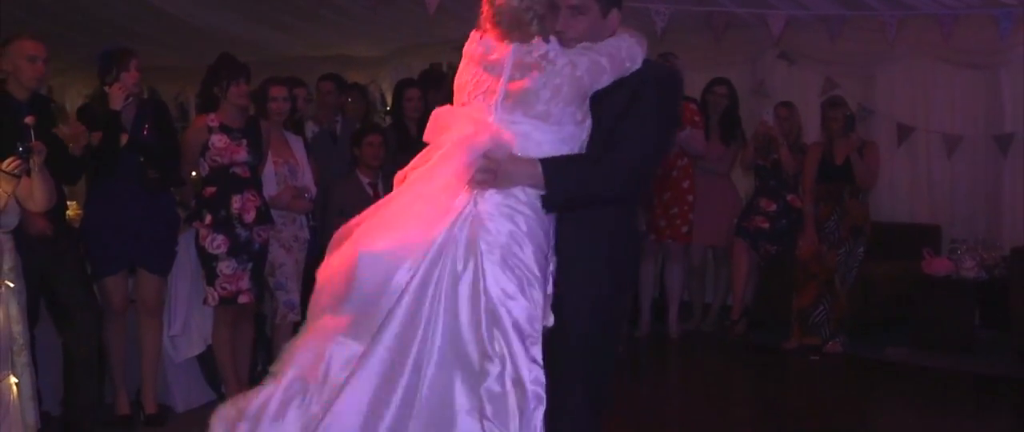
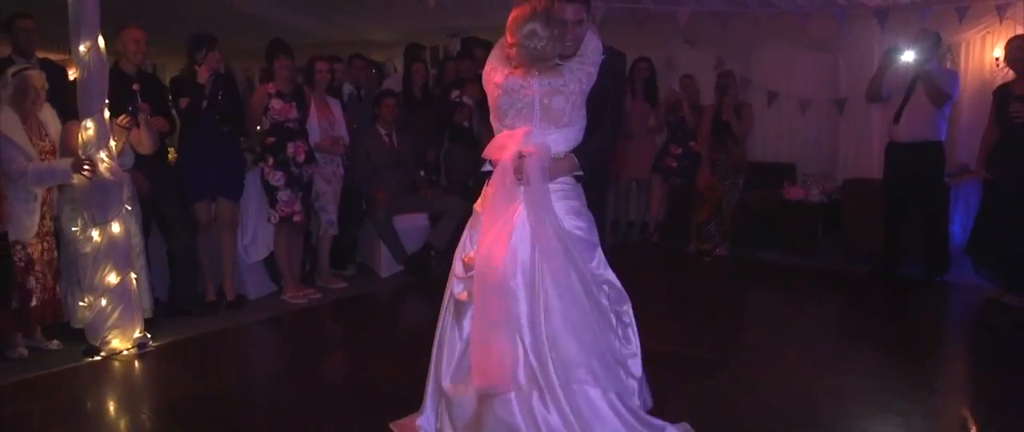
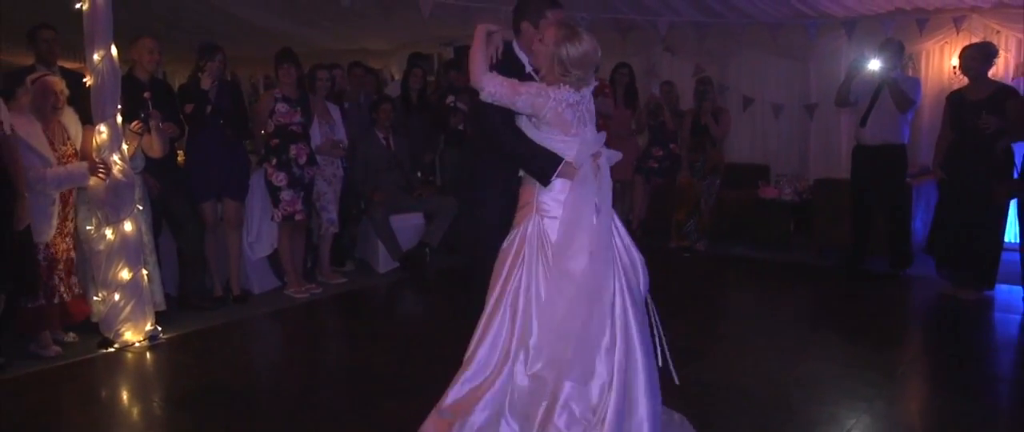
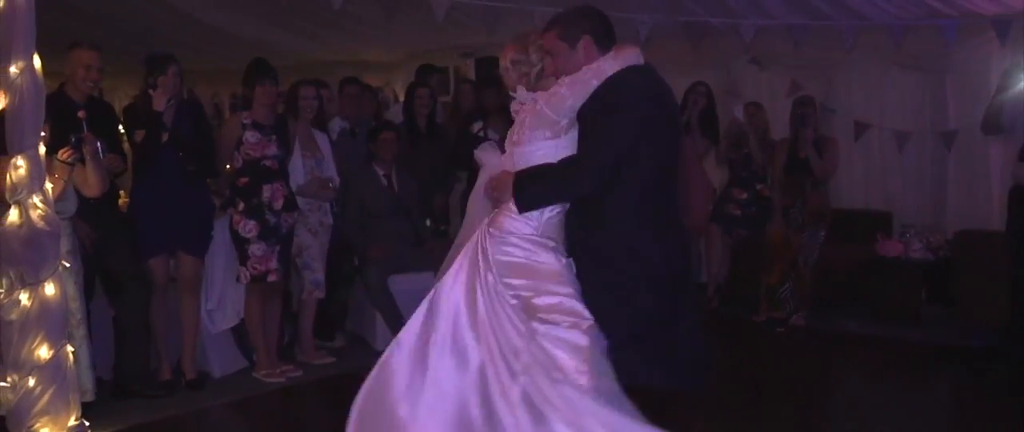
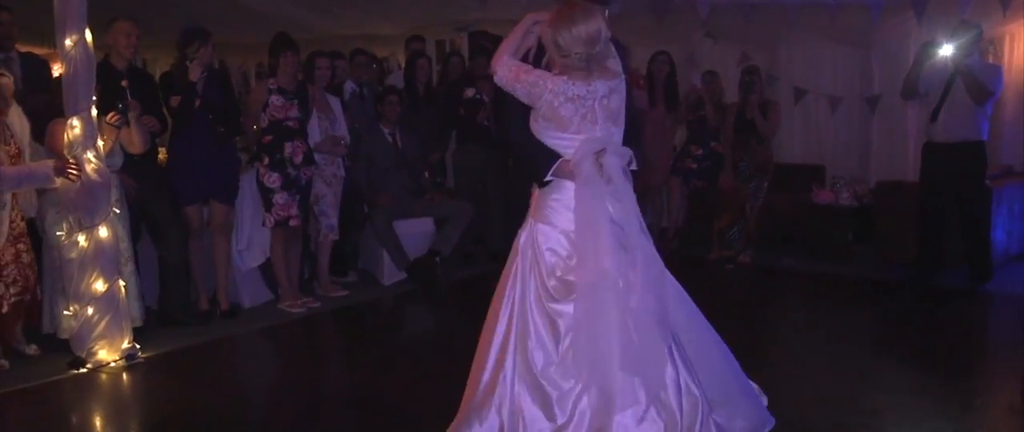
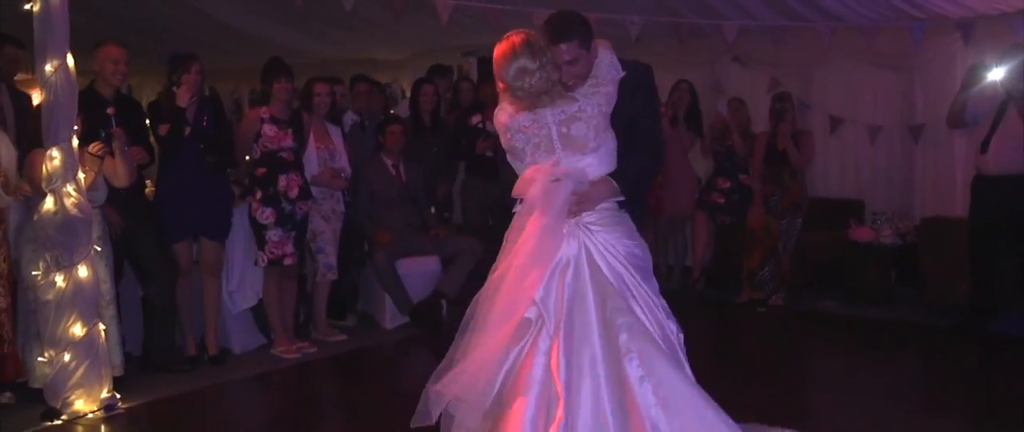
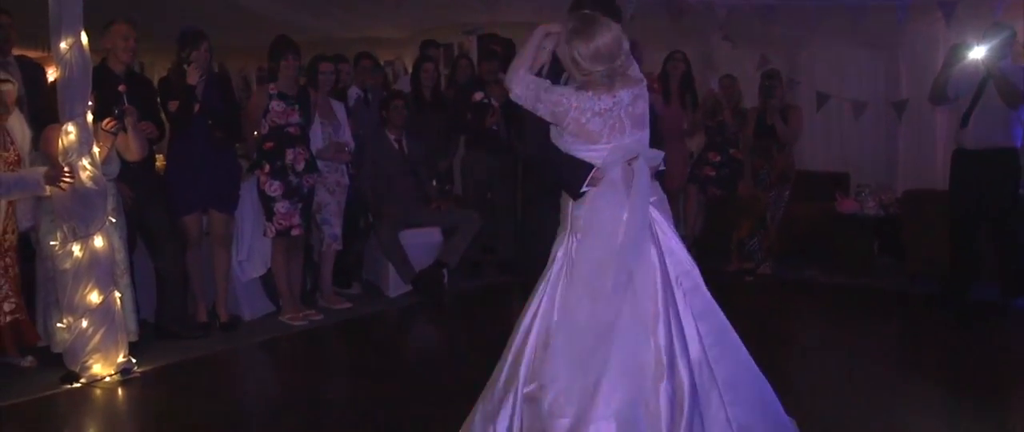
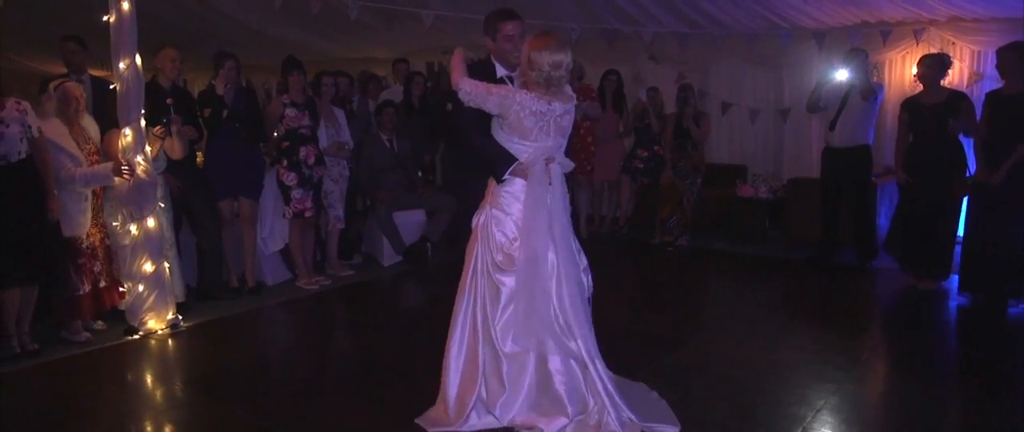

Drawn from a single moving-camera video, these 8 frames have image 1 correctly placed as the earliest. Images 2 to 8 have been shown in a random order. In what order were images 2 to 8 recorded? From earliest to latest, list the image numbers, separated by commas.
4, 6, 7, 5, 2, 3, 8
